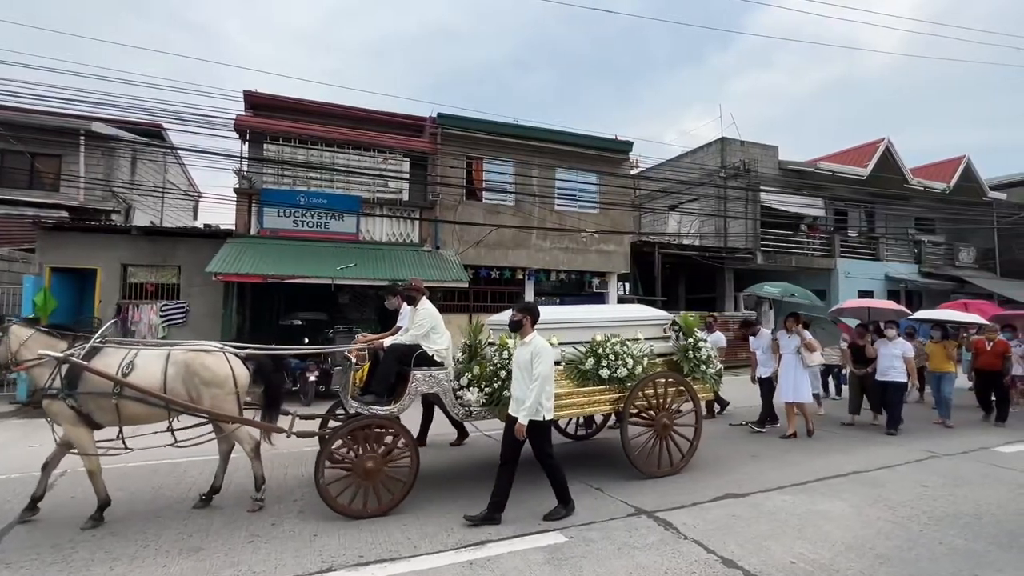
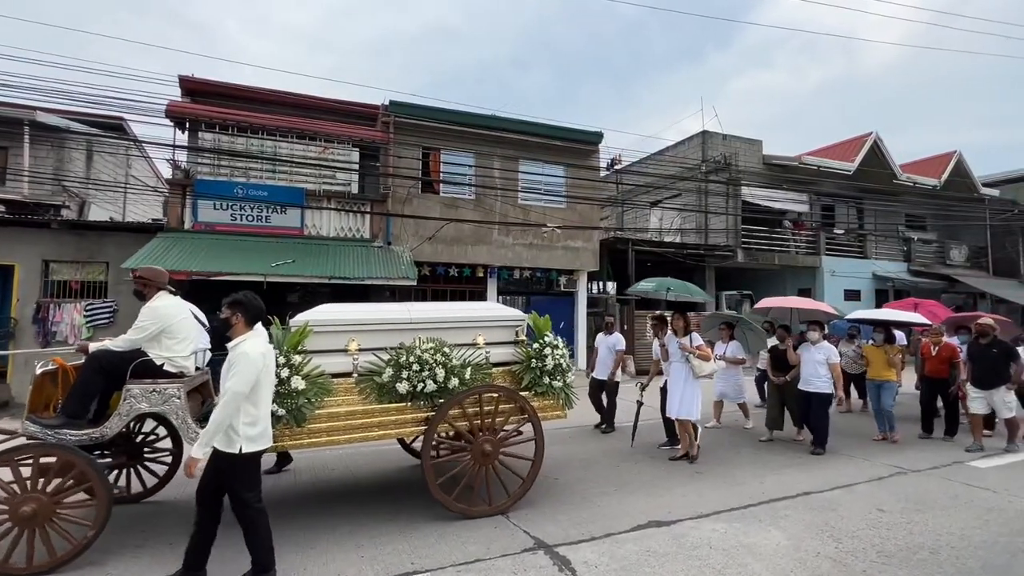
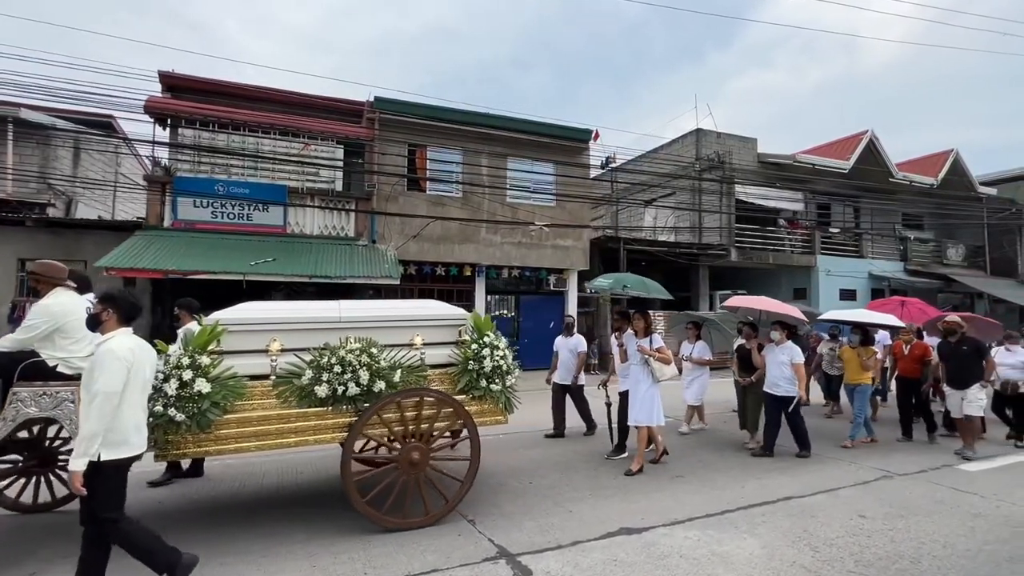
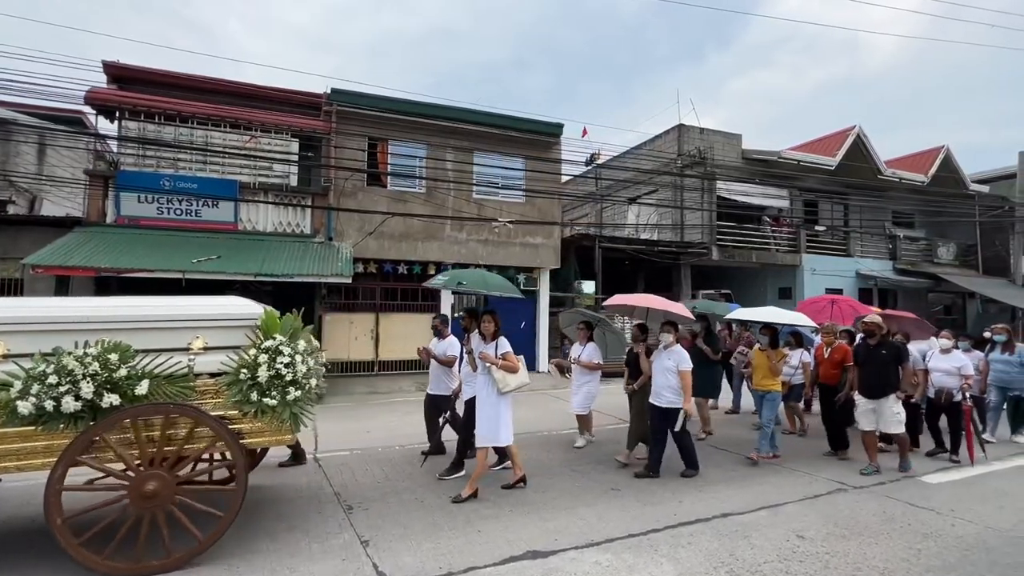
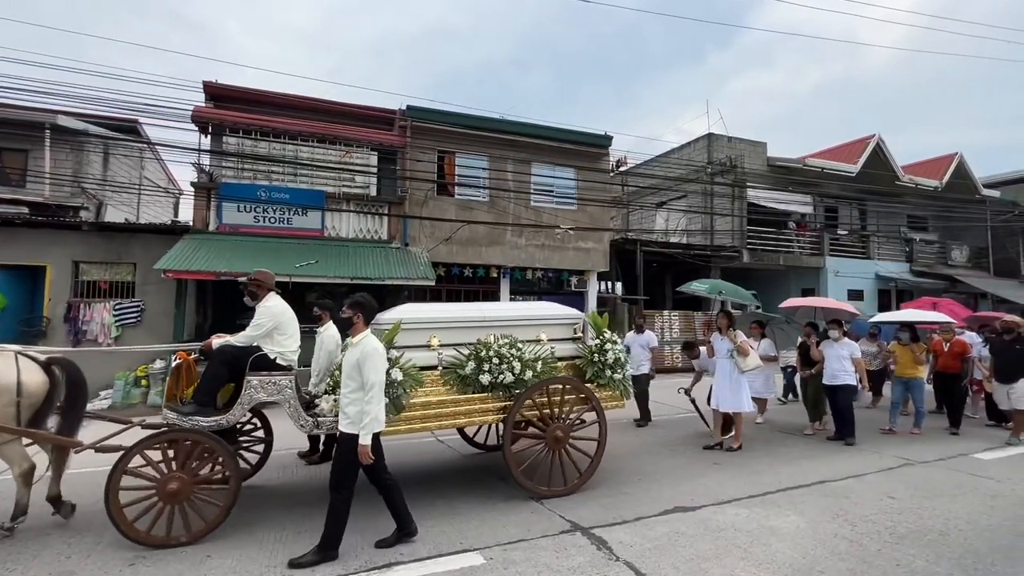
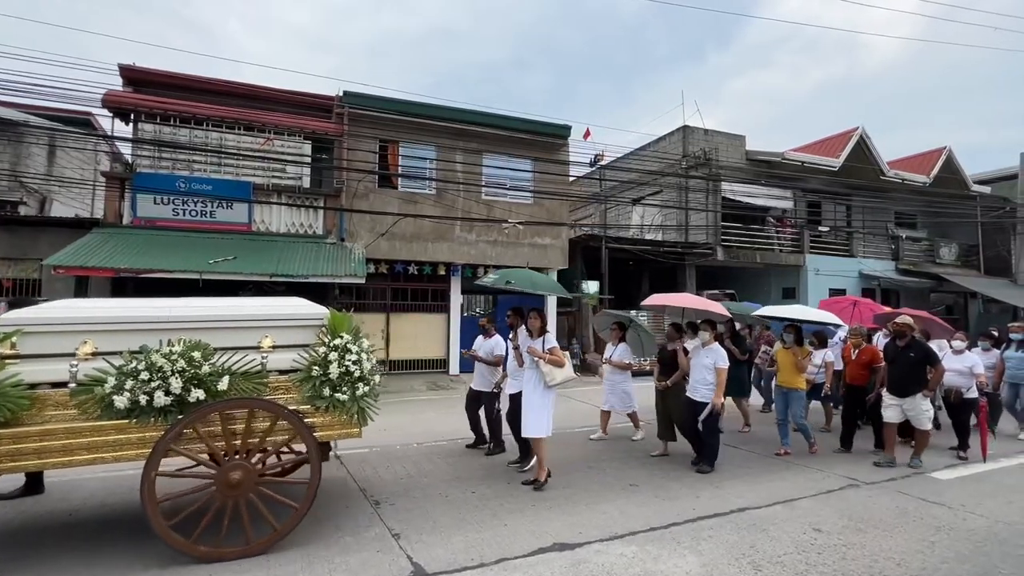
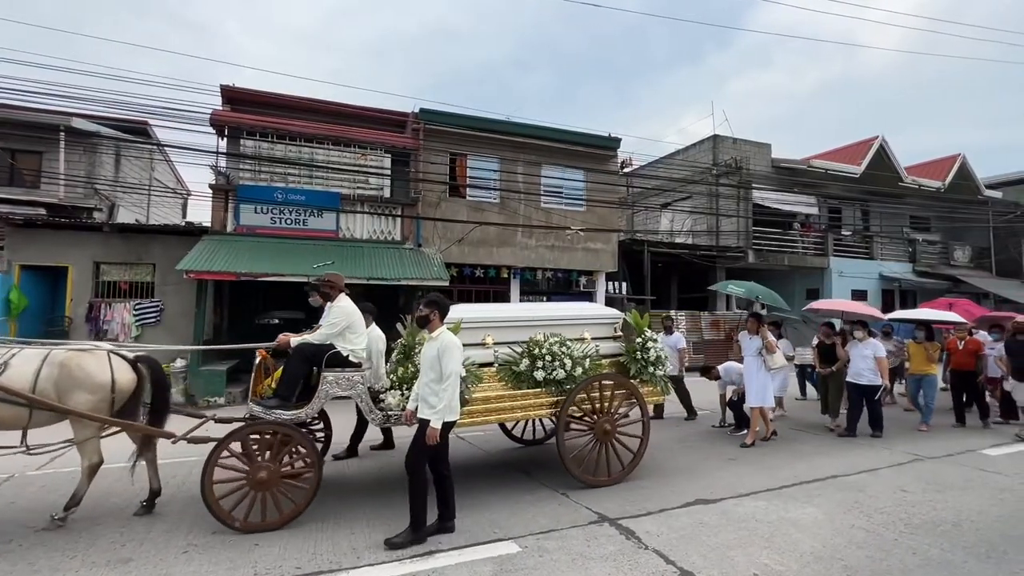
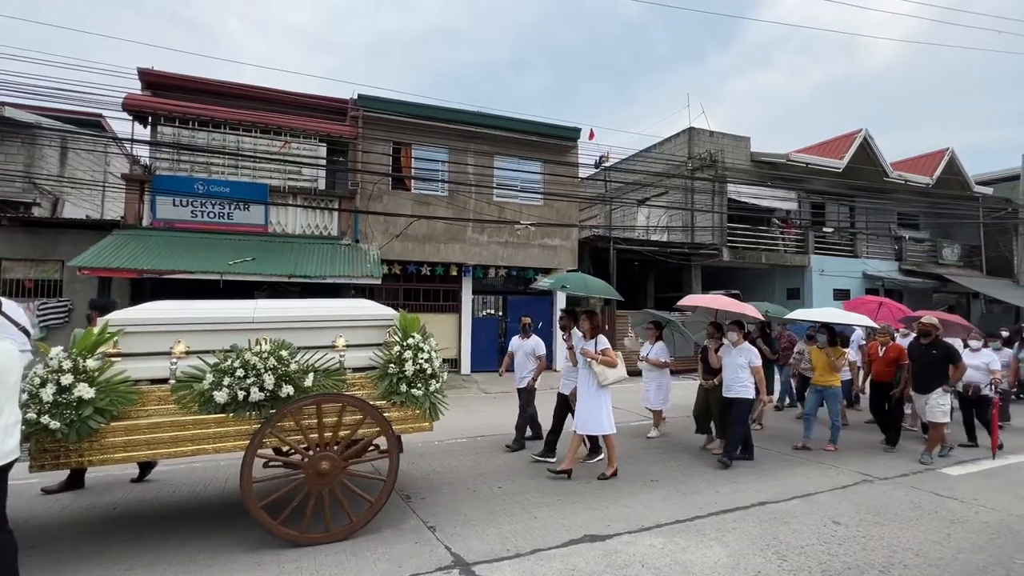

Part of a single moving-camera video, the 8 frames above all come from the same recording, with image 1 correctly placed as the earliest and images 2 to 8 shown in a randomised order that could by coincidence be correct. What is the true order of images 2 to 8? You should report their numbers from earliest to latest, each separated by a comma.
7, 5, 2, 3, 8, 6, 4
